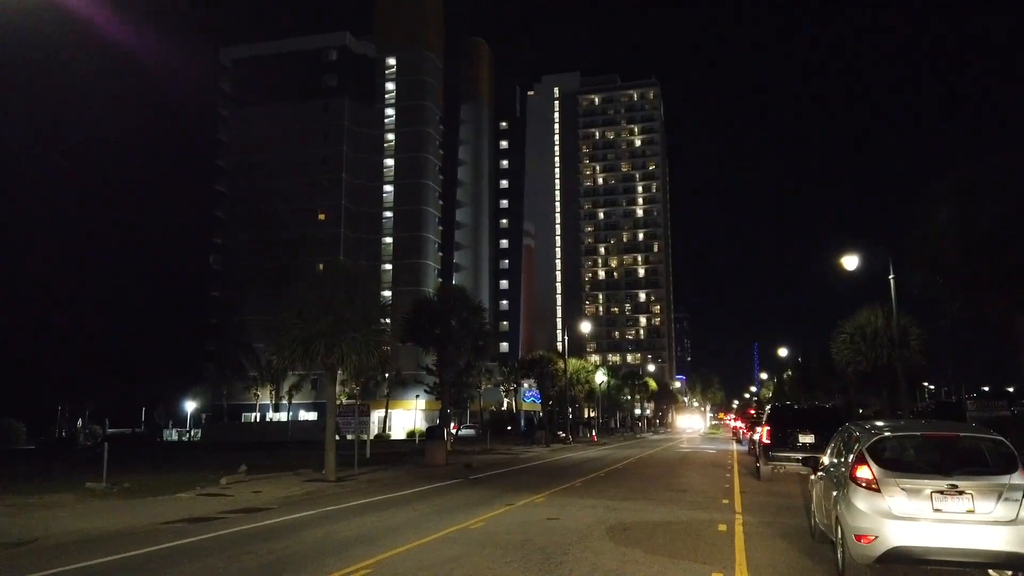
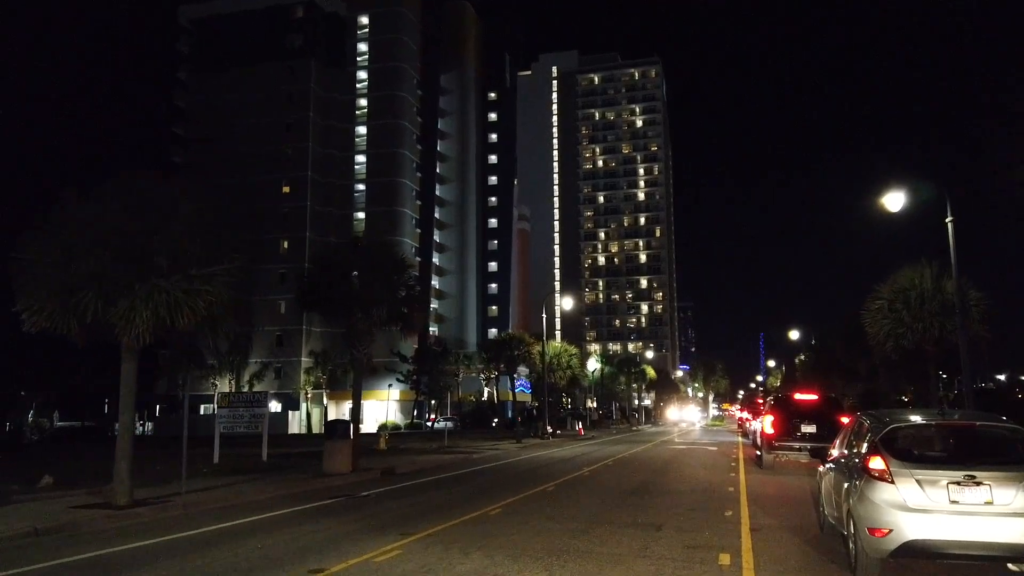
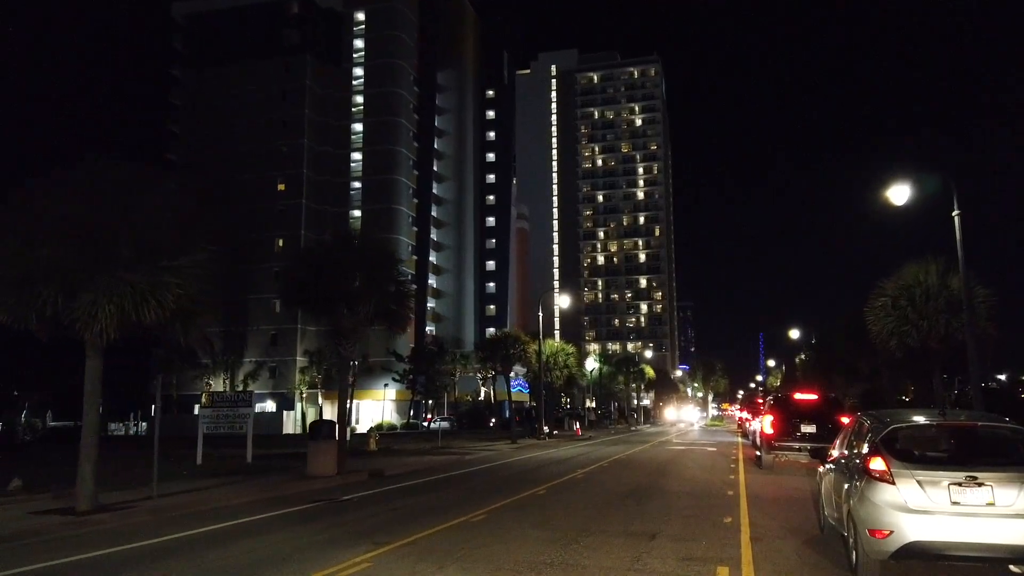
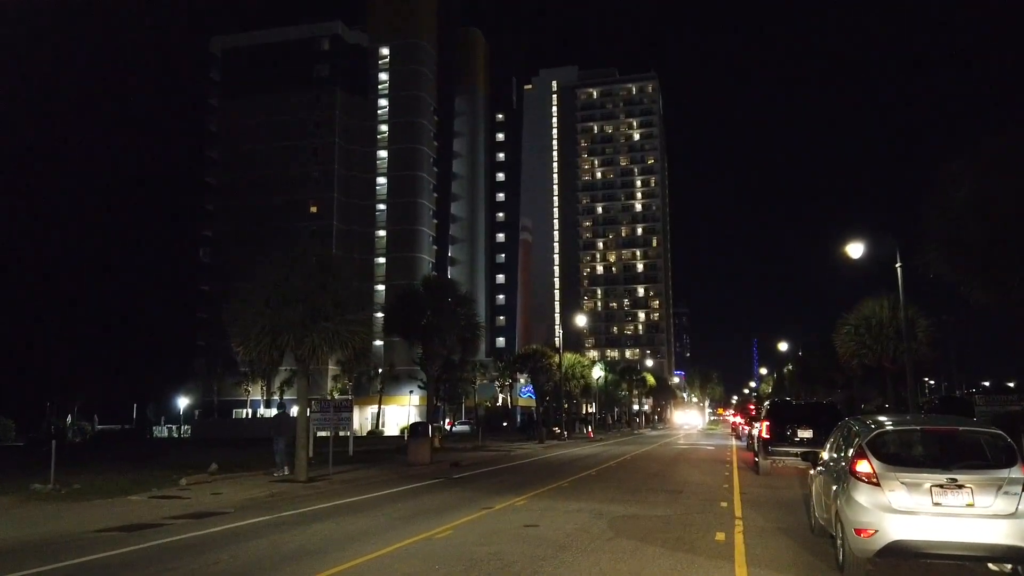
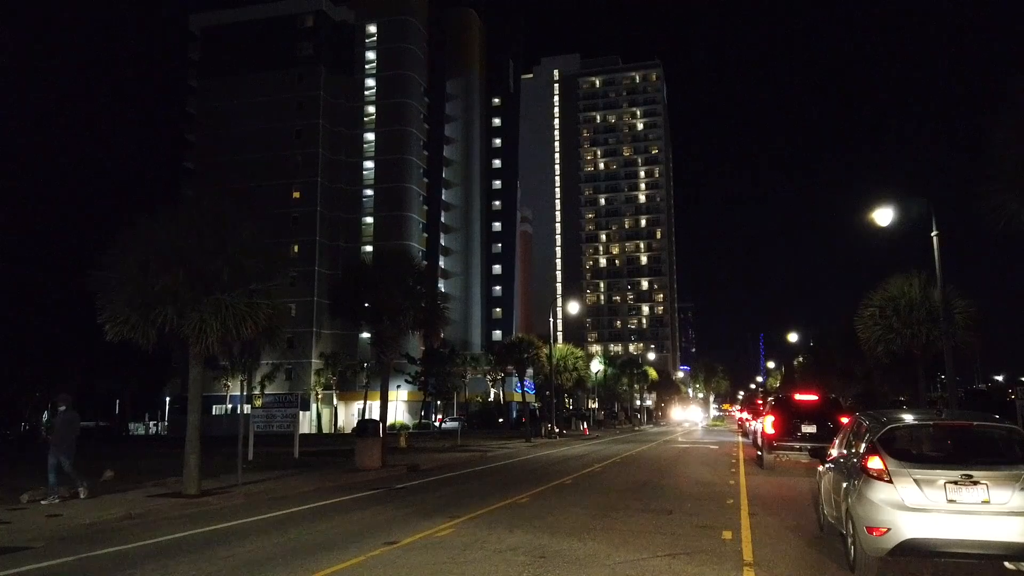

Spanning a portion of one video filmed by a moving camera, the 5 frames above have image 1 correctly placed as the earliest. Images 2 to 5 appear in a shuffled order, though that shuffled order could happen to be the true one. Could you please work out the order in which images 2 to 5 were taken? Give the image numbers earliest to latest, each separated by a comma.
4, 5, 2, 3
